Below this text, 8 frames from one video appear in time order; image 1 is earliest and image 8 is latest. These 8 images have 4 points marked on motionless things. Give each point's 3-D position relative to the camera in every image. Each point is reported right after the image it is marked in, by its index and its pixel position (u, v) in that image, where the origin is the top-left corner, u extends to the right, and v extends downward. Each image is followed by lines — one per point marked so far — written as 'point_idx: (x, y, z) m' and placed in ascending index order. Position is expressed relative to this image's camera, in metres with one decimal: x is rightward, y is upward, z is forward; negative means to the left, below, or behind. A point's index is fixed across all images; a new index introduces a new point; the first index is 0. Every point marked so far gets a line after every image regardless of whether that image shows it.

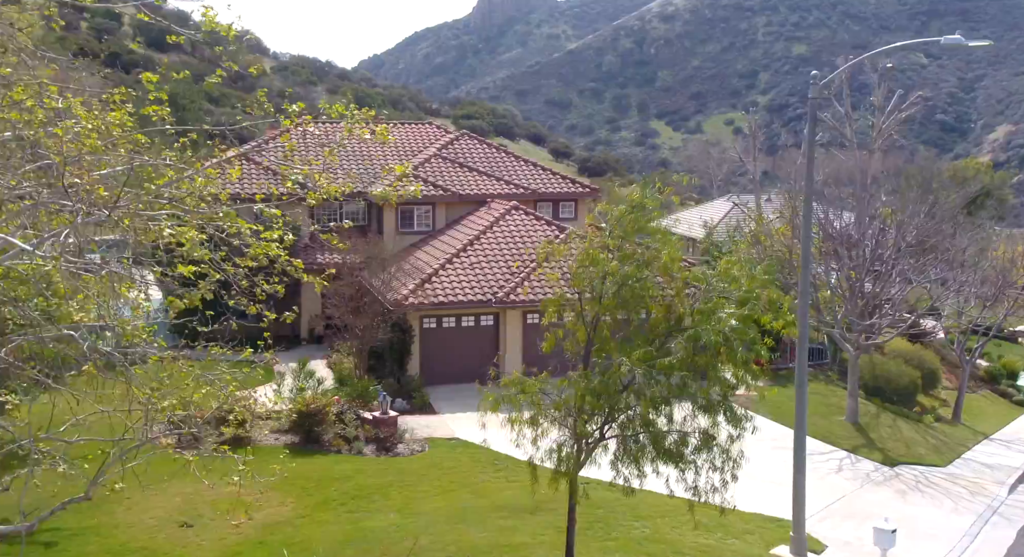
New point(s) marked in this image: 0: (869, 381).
0: (+6.8, -2.0, +19.0) m
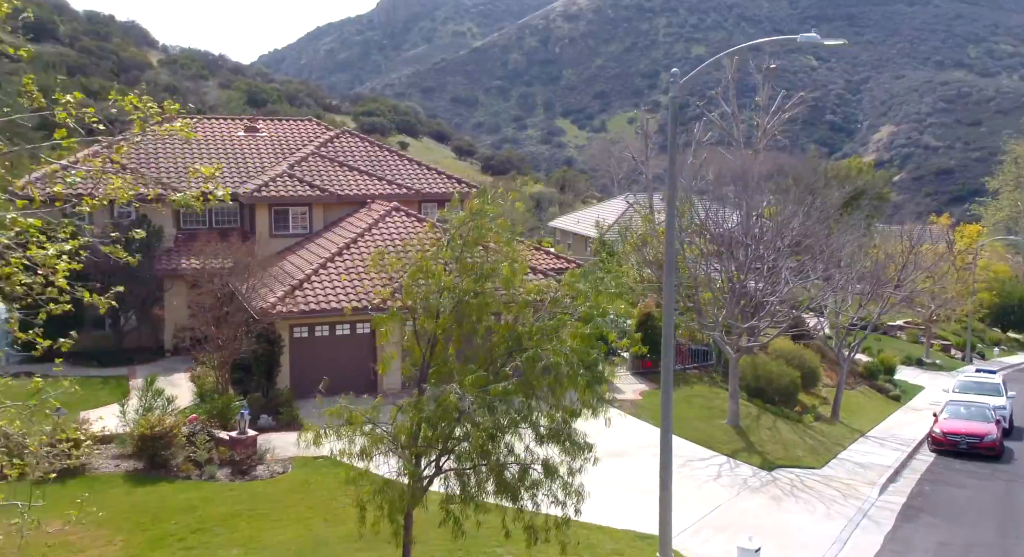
0: (+4.6, -2.0, +19.1) m
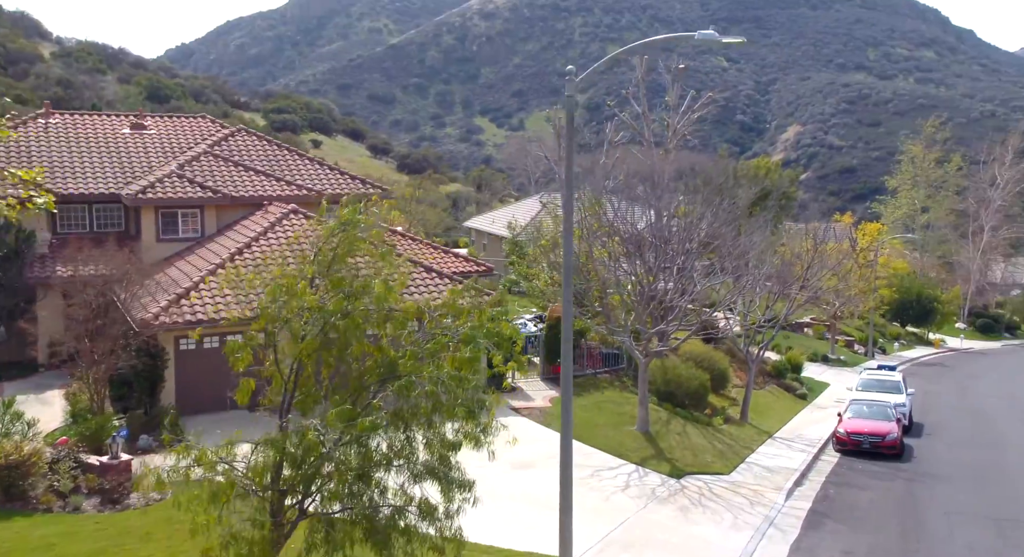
0: (+2.9, -2.1, +19.0) m
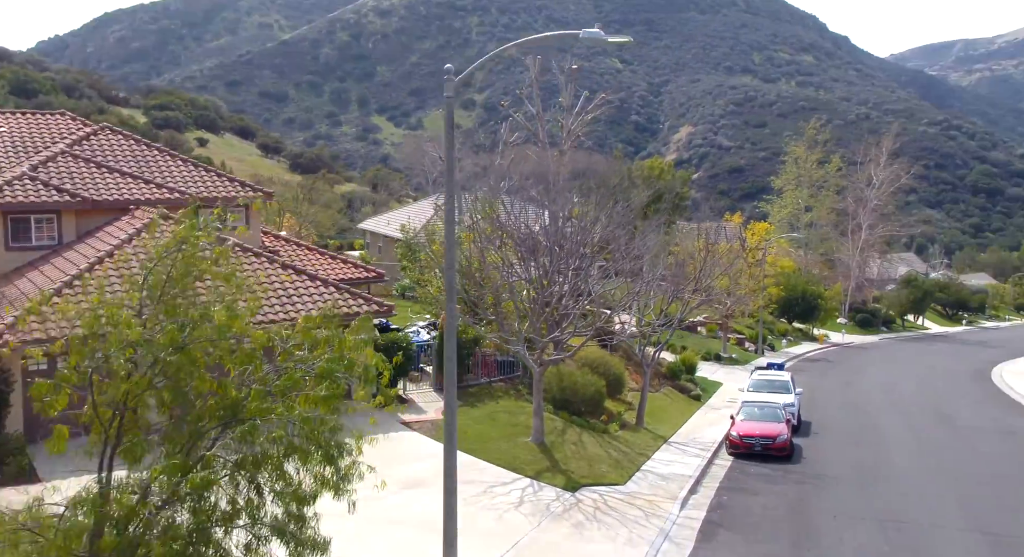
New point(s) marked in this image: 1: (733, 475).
0: (+0.8, -2.2, +18.6) m
1: (+4.0, -3.5, +17.6) m
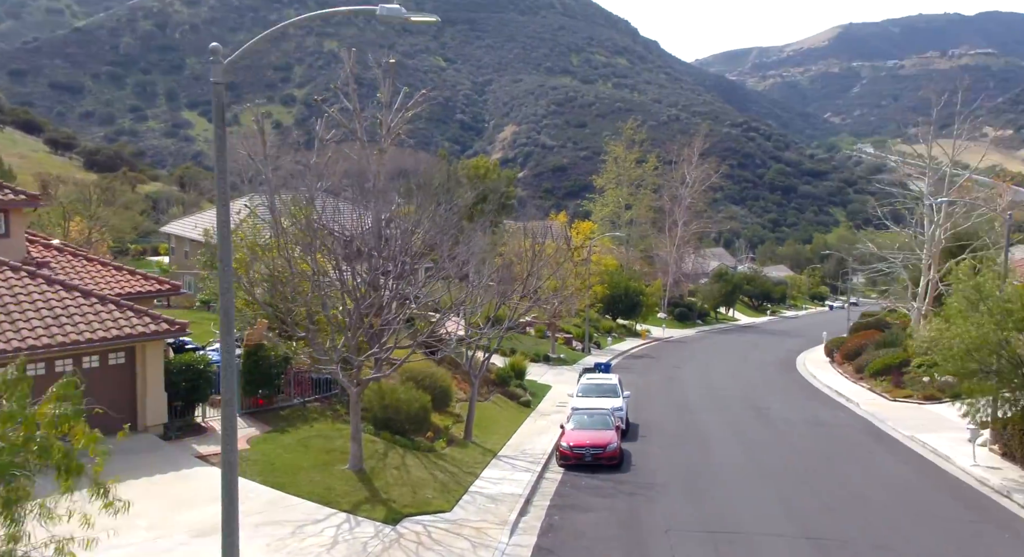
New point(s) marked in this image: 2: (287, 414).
0: (-2.4, -2.3, +17.2) m
1: (+0.9, -3.6, +16.9) m
2: (-3.8, -2.3, +16.6) m
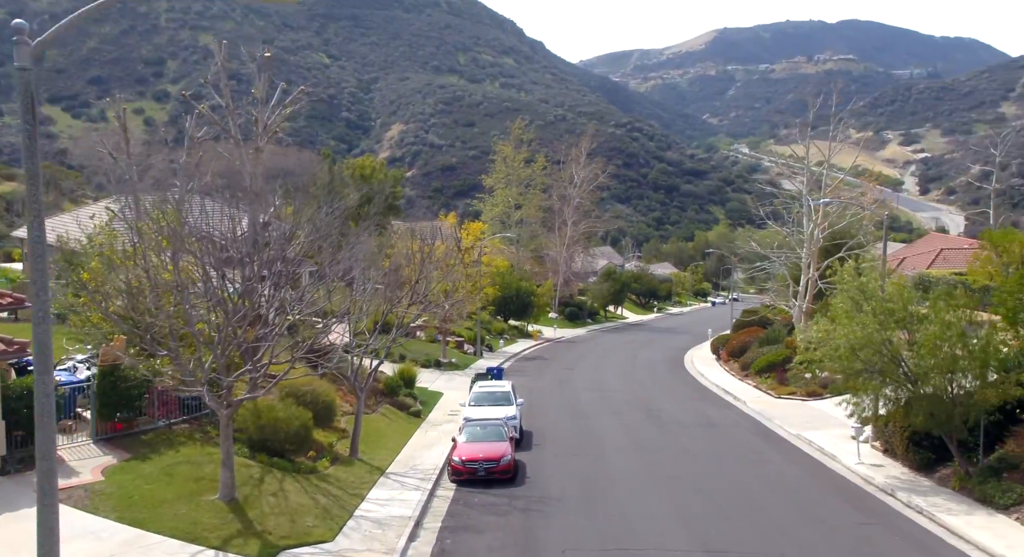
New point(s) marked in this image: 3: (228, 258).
0: (-4.2, -2.5, +16.0) m
1: (-0.9, -3.8, +16.0) m
2: (-5.6, -2.5, +15.2) m
3: (-4.9, +0.3, +16.8) m
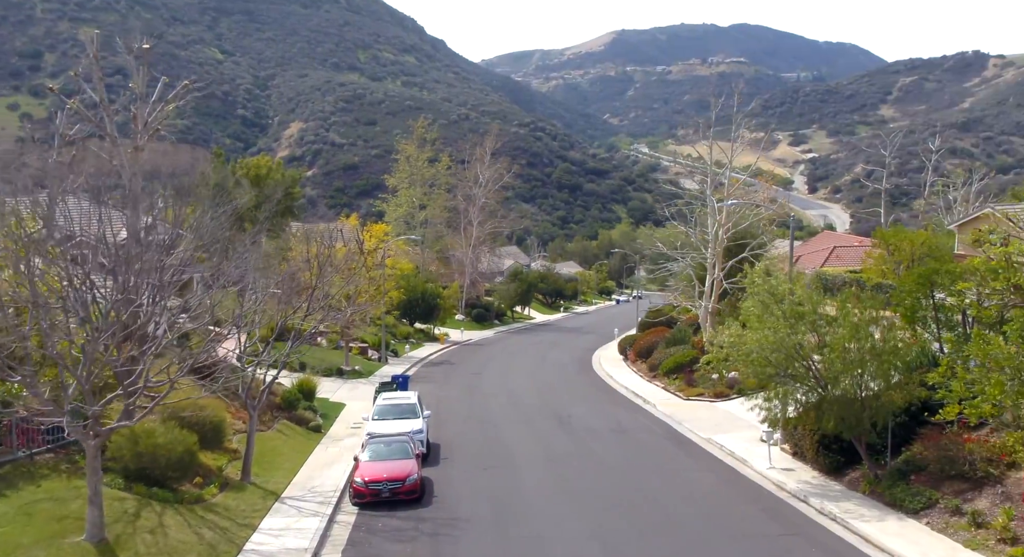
0: (-5.7, -2.6, +14.5) m
1: (-2.3, -3.9, +14.8) m
2: (-6.9, -2.7, +13.6) m
3: (-6.4, +0.1, +15.3) m
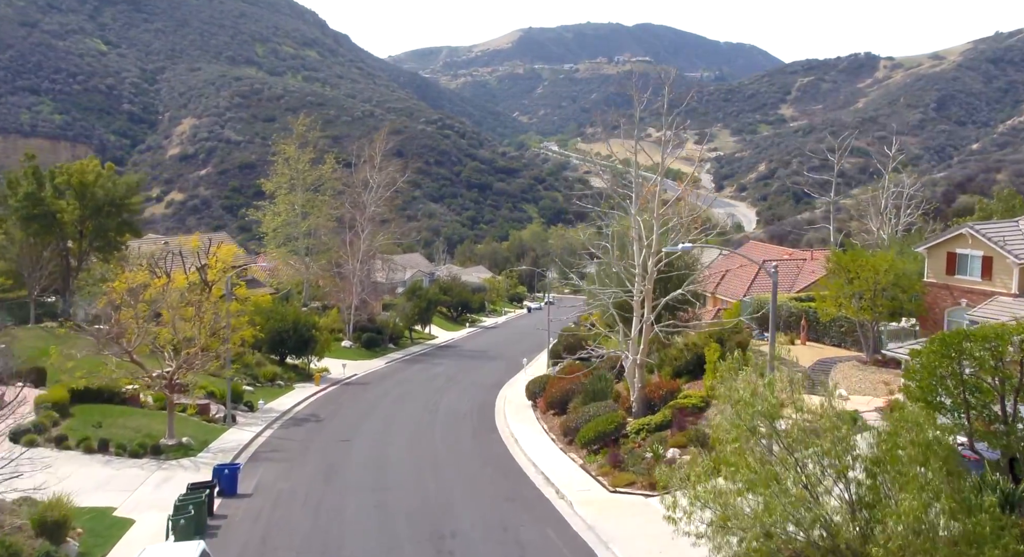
0: (-7.3, -4.0, +5.9) m
1: (-4.0, -5.2, +6.5) m
2: (-8.5, -4.0, +4.9) m
3: (-8.1, -1.2, +6.6) m
